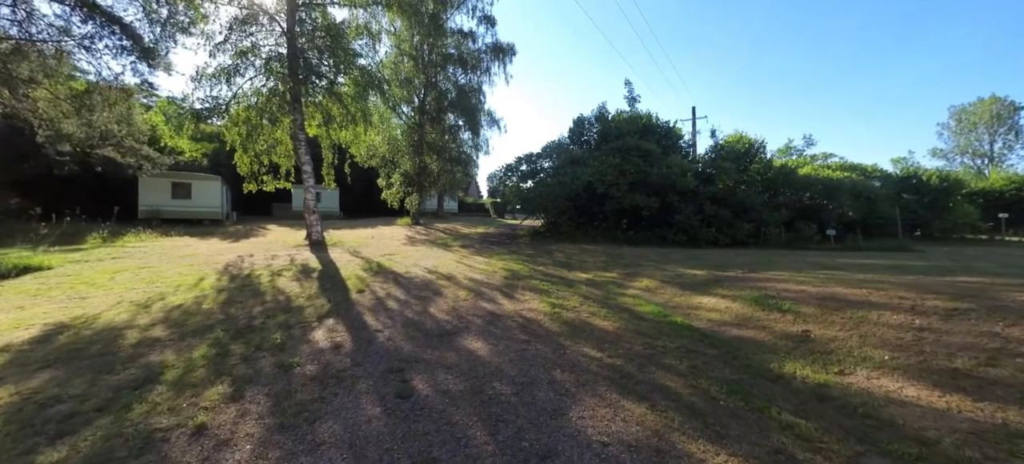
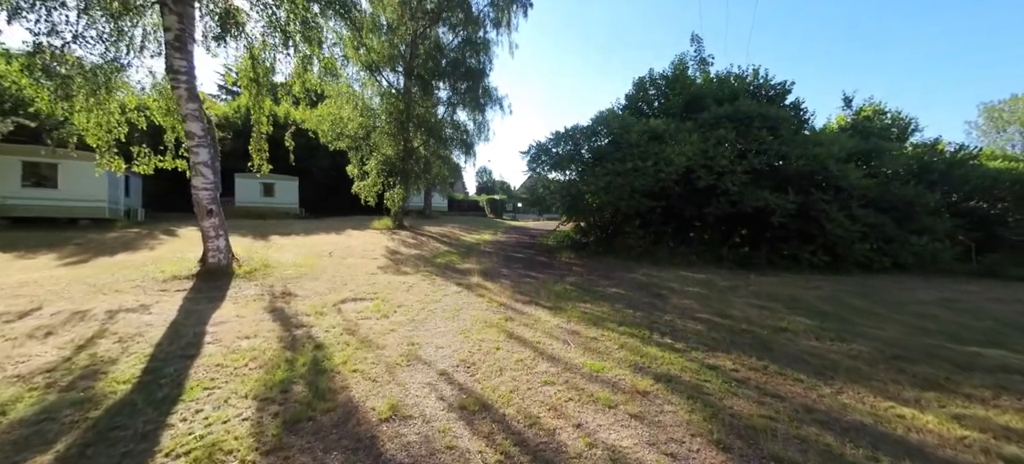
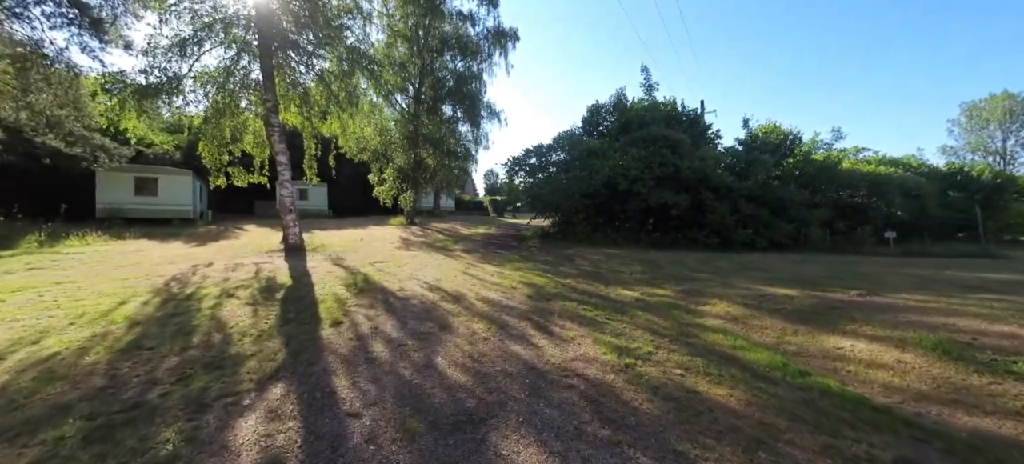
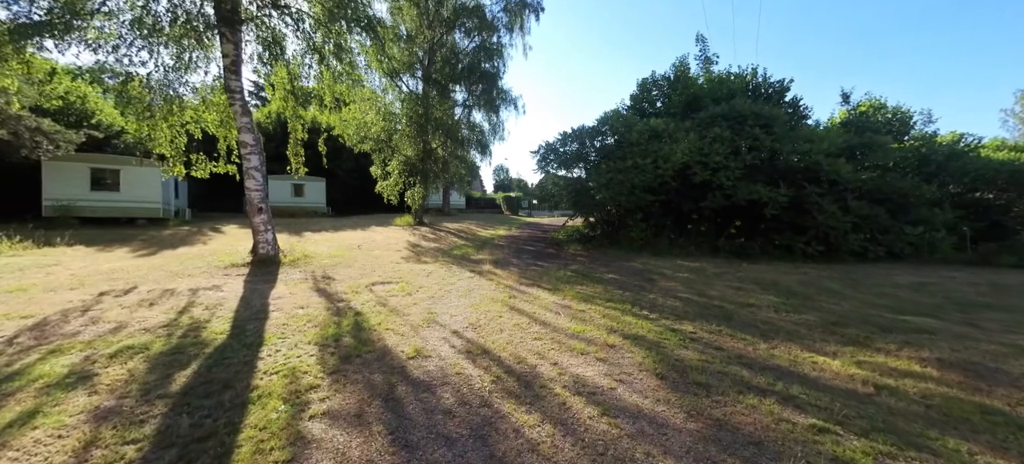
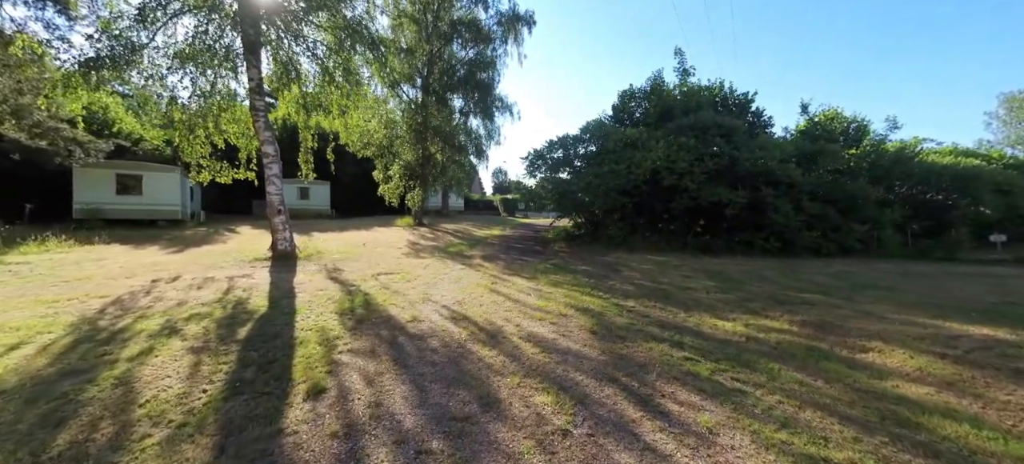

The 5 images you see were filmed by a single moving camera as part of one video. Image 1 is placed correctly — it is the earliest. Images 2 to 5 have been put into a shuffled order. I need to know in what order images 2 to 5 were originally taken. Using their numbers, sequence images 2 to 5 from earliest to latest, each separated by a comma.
3, 5, 4, 2
